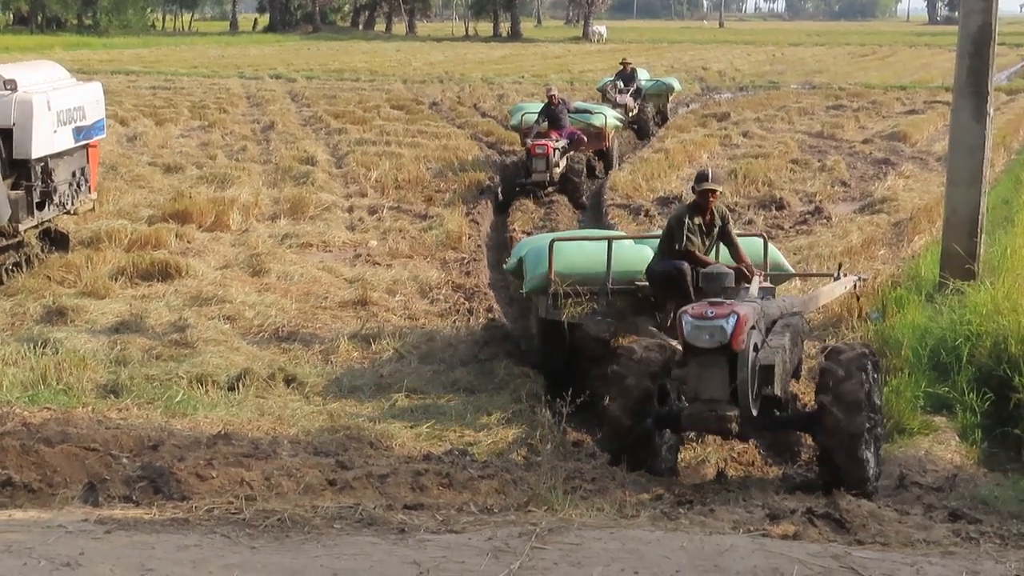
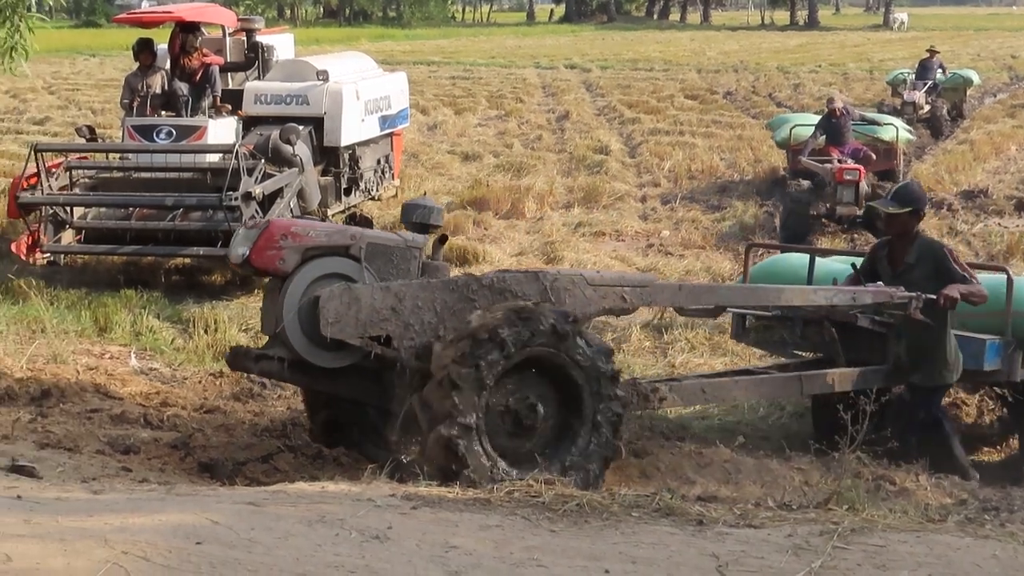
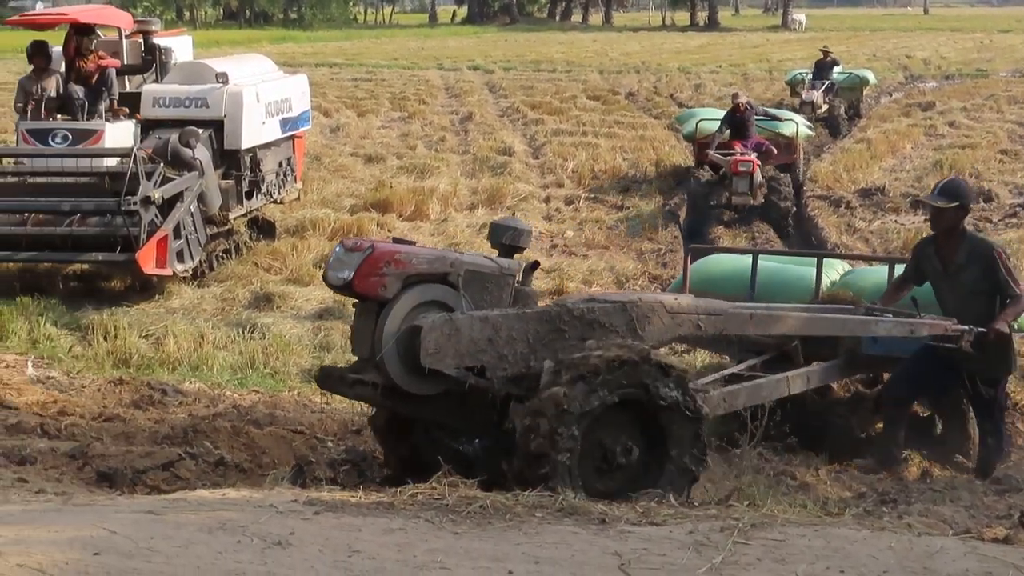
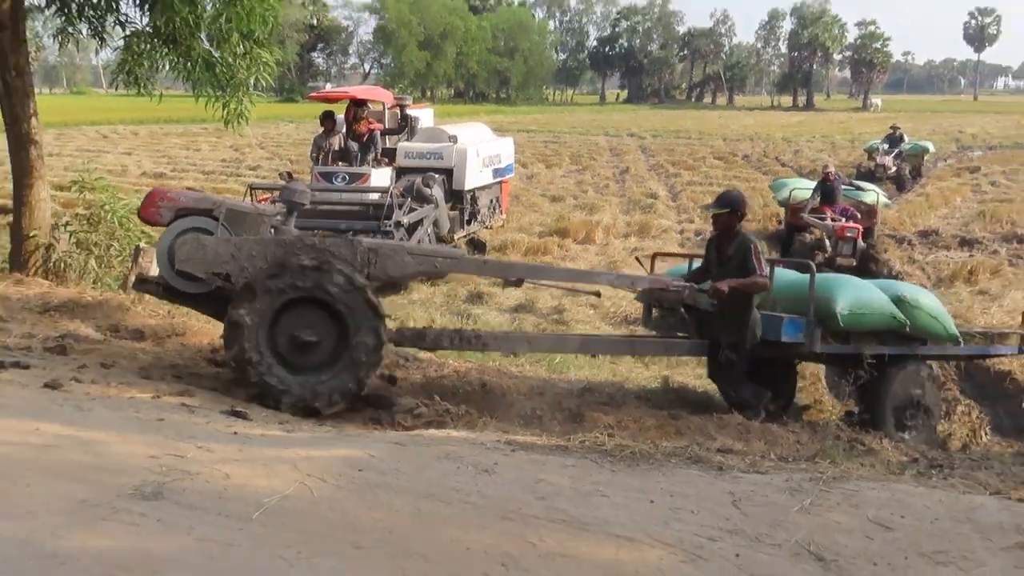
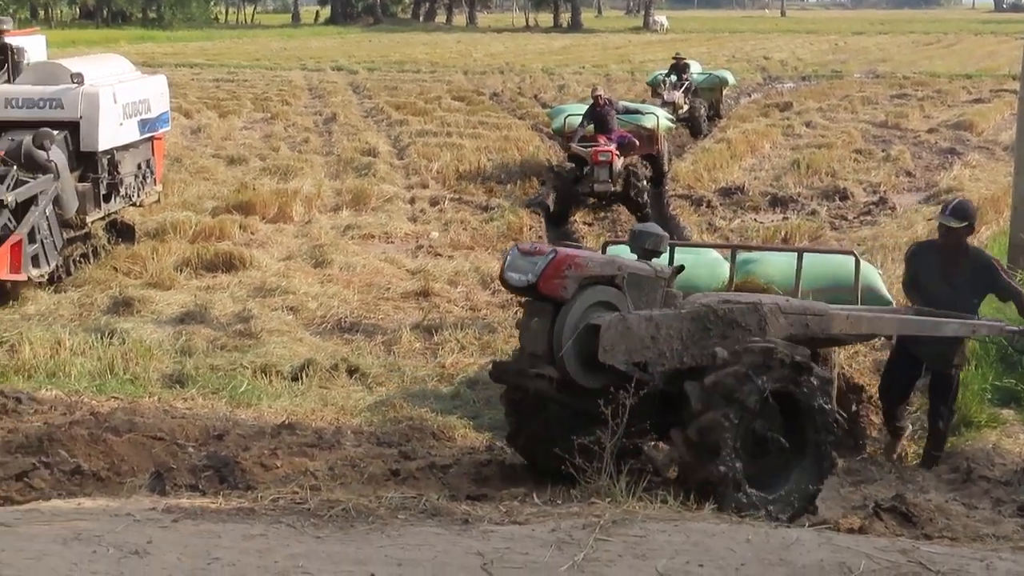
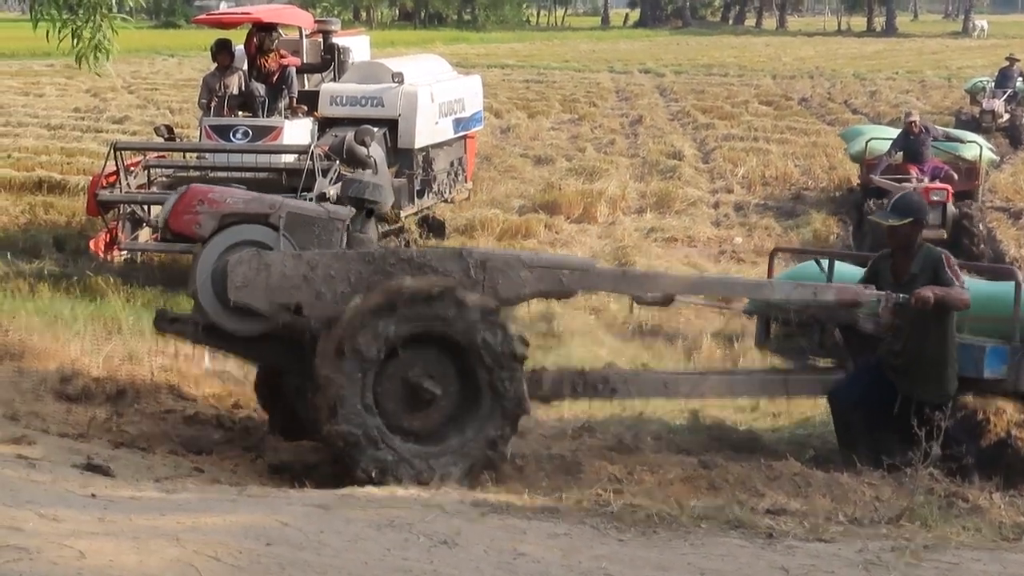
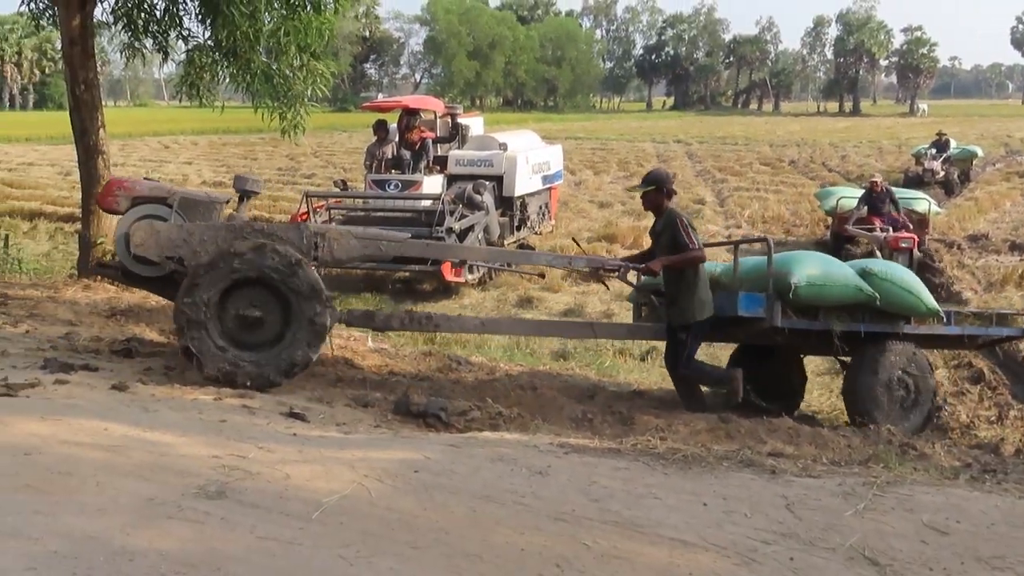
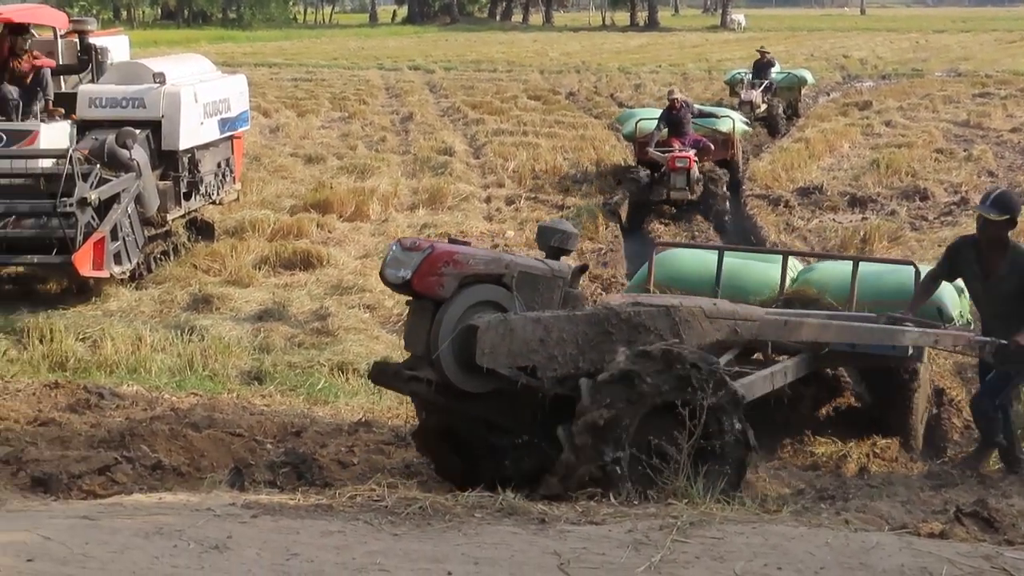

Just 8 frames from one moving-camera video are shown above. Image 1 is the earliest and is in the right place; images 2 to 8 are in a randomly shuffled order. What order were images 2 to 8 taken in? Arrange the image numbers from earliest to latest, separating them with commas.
5, 8, 3, 2, 6, 4, 7
